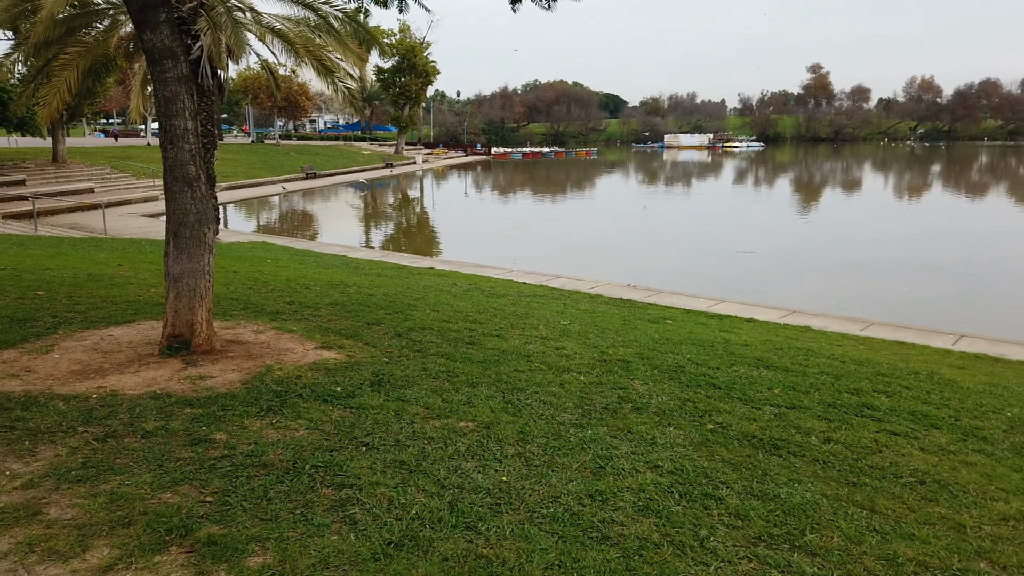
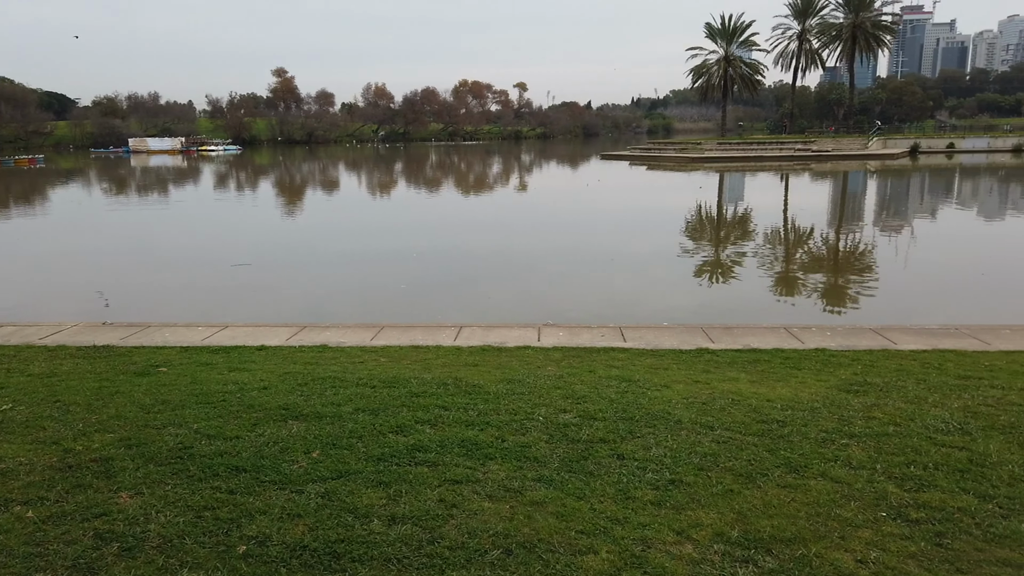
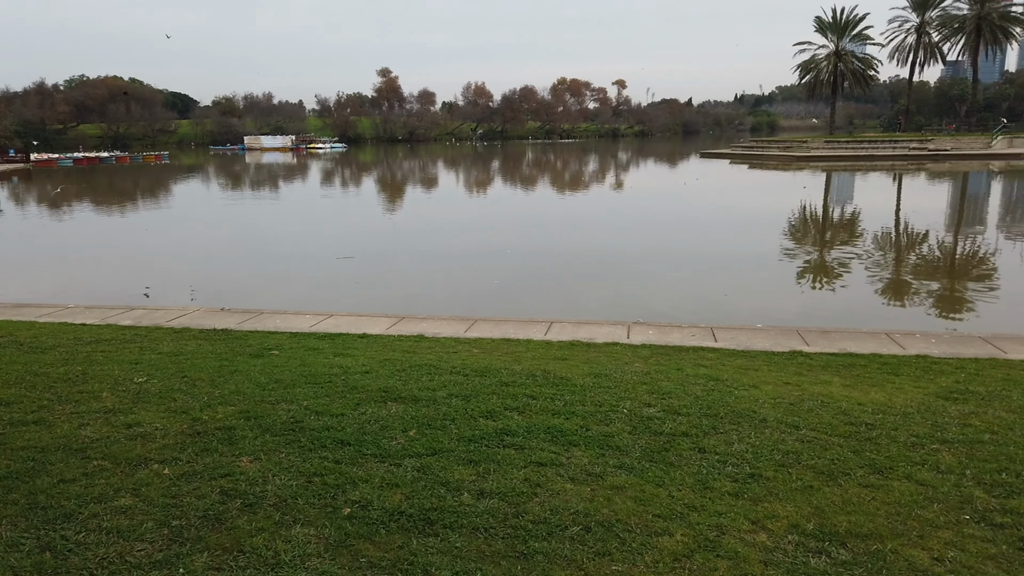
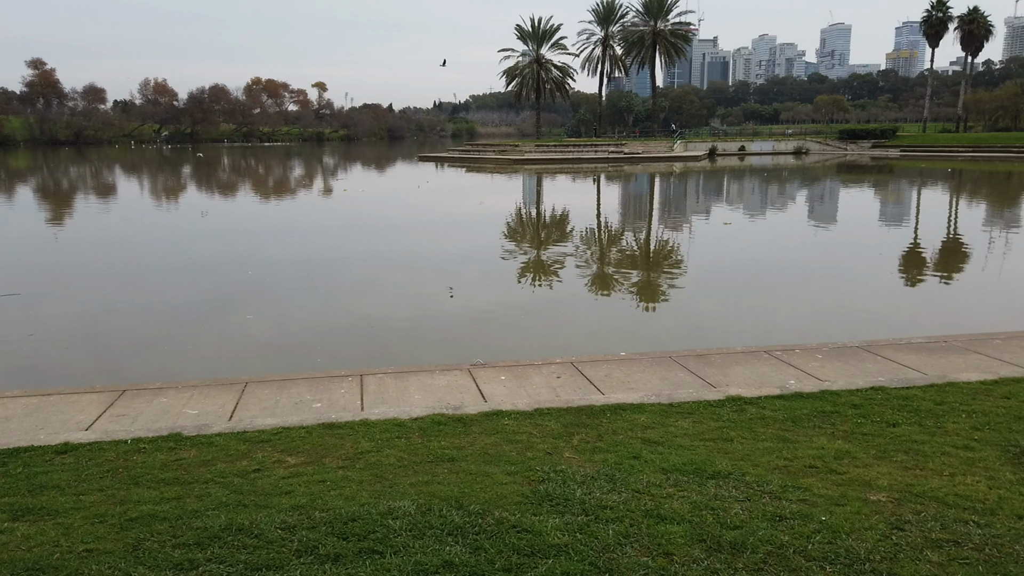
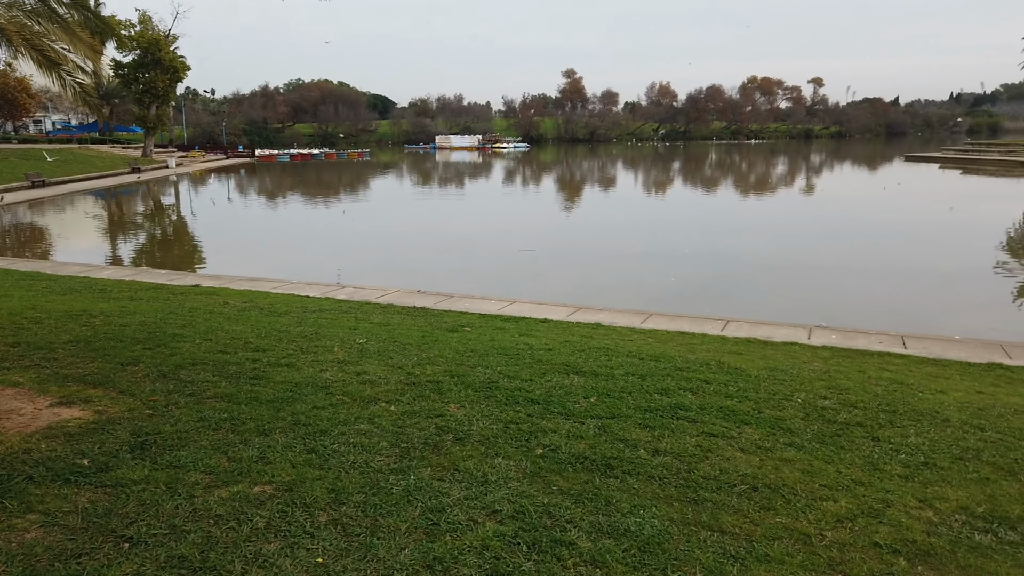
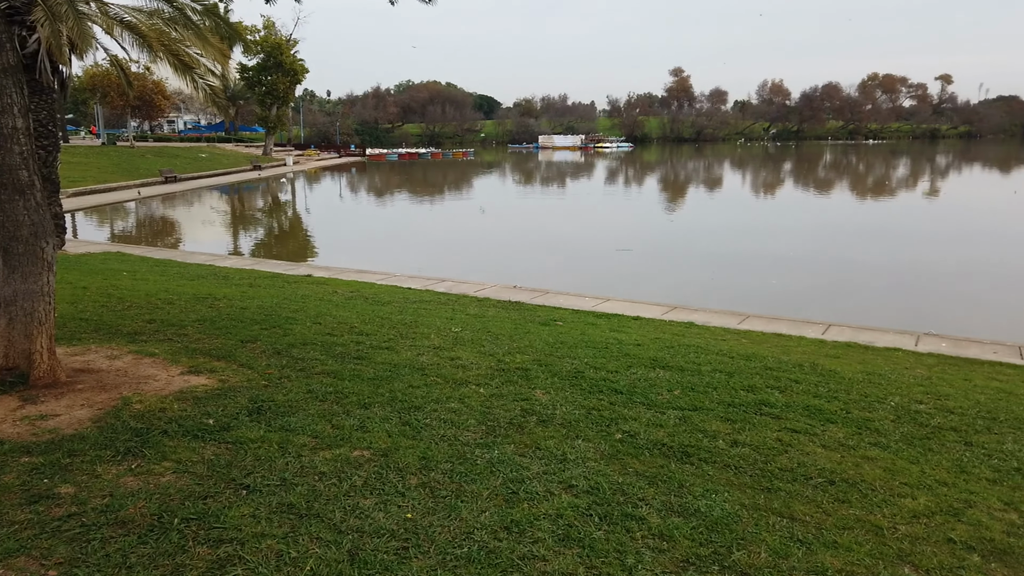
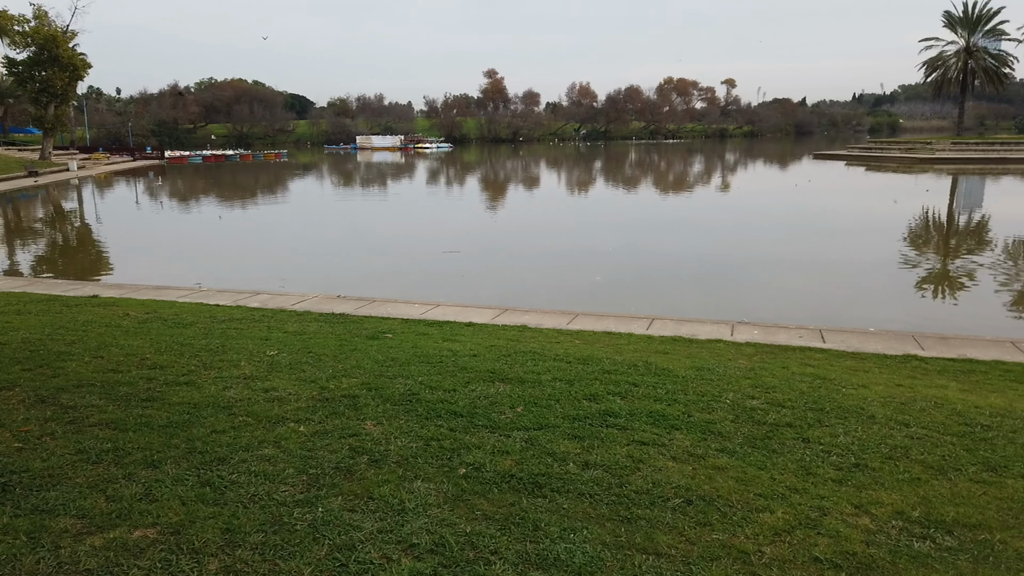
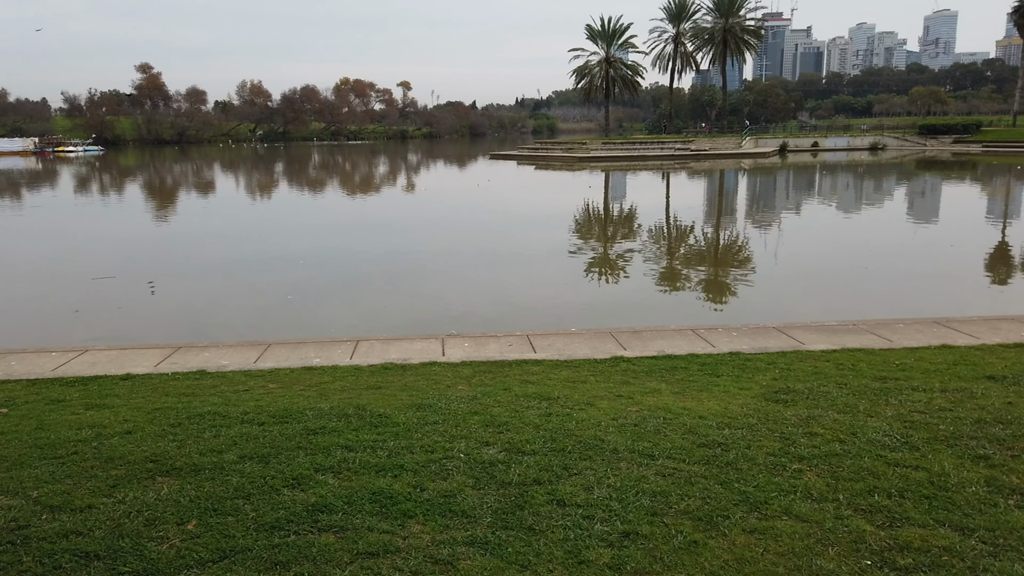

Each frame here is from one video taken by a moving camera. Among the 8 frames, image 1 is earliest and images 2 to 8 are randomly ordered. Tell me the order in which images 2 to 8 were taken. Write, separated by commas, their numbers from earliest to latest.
6, 5, 7, 3, 2, 8, 4
